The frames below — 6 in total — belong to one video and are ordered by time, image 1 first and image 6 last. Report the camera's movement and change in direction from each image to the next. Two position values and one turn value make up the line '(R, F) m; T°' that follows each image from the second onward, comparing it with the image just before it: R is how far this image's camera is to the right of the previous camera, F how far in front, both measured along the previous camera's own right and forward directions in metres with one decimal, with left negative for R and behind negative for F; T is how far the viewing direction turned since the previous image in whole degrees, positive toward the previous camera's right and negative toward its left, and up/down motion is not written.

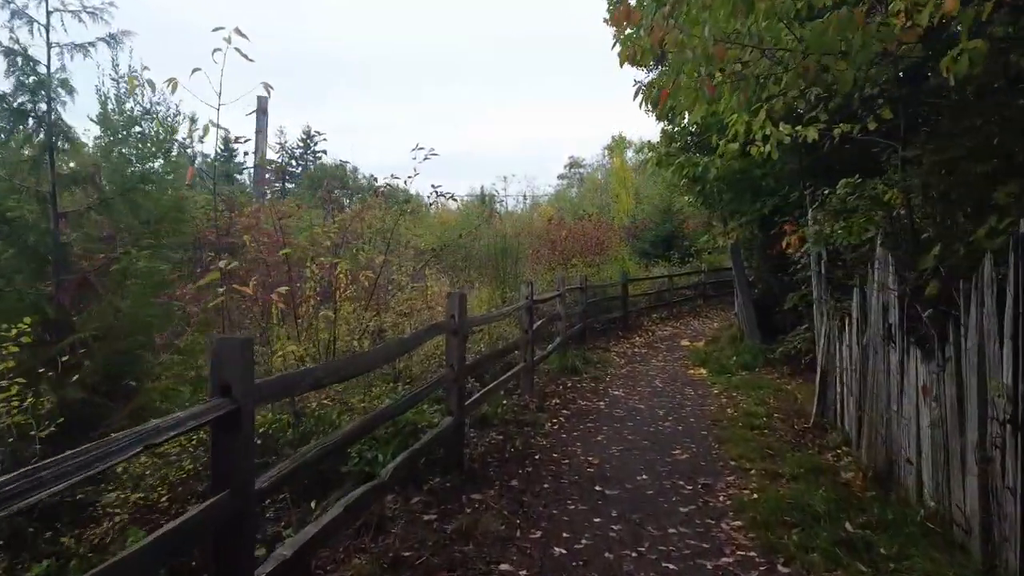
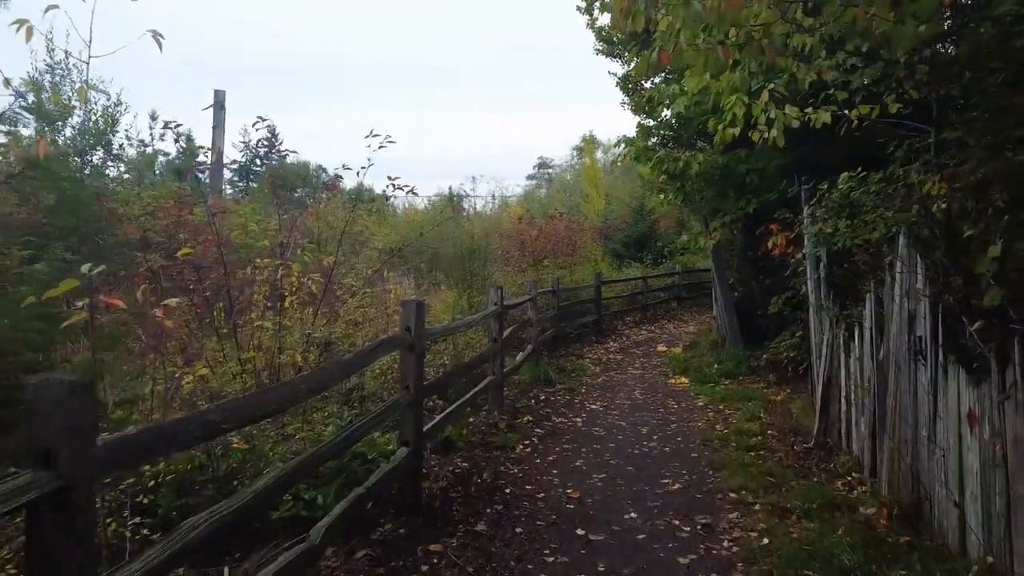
(0.0, +0.7) m; +2°
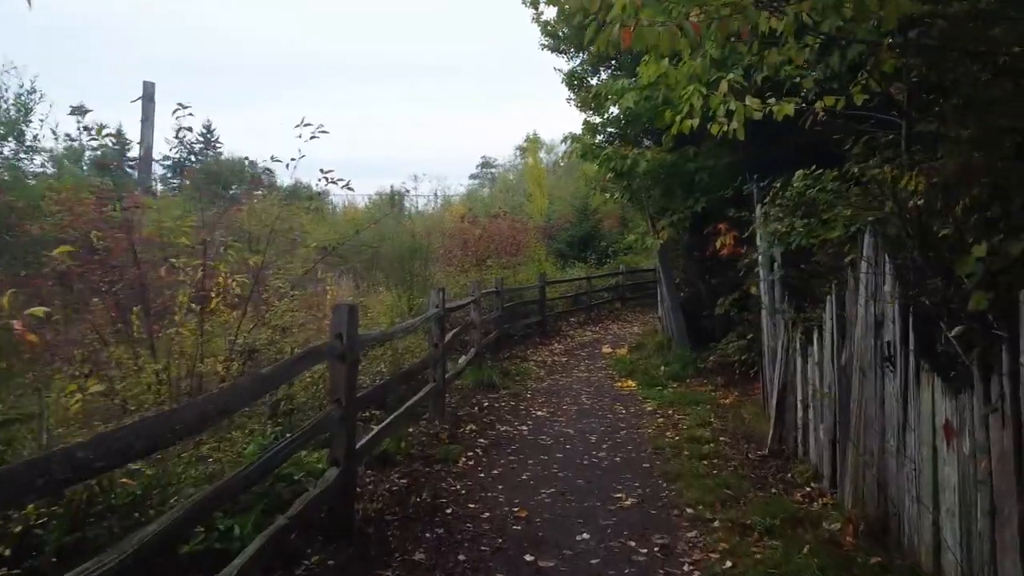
(0.0, +0.4) m; +4°
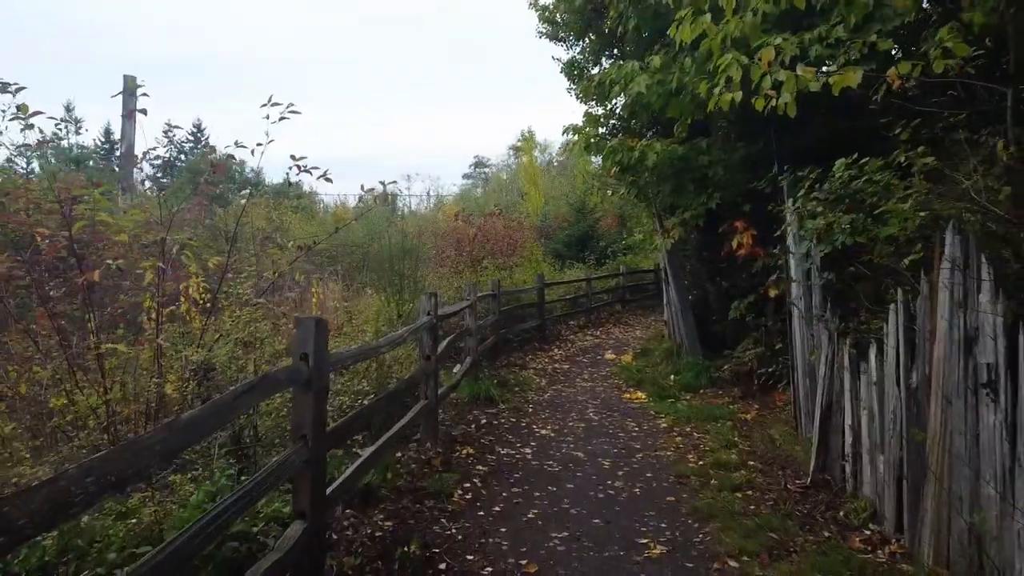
(-0.1, +0.8) m; 0°
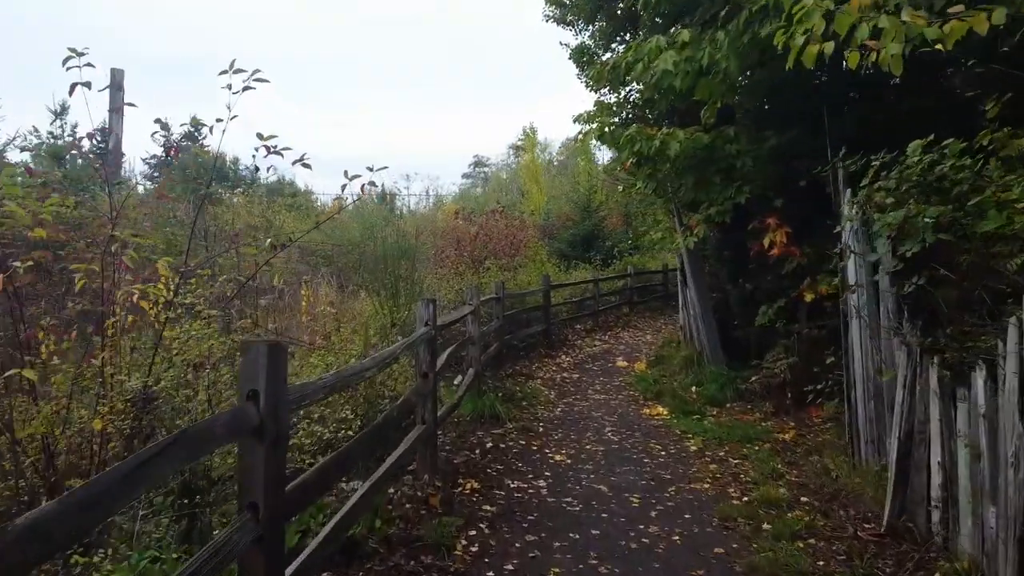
(-0.1, +0.8) m; 0°
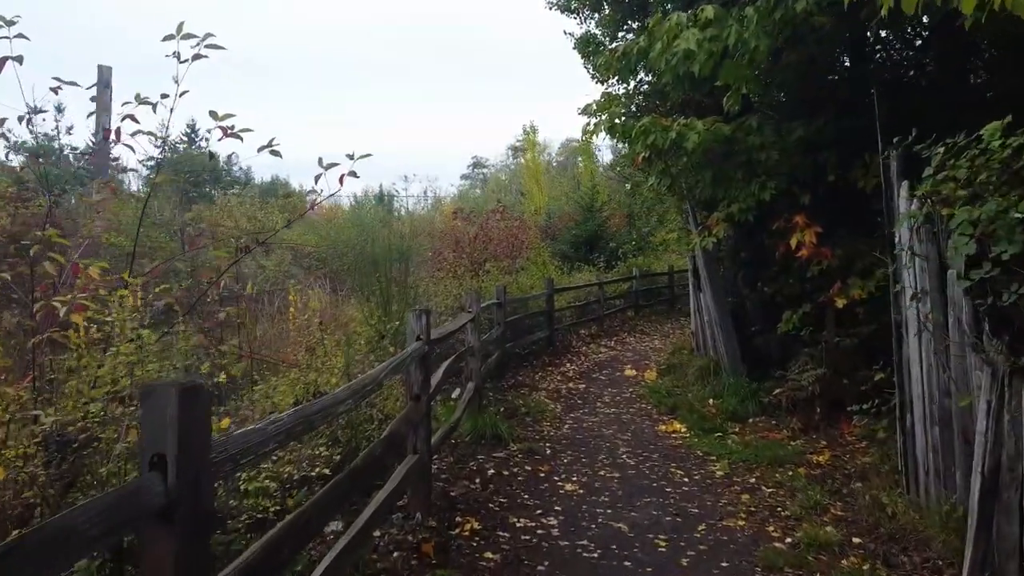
(0.0, +0.7) m; 0°
